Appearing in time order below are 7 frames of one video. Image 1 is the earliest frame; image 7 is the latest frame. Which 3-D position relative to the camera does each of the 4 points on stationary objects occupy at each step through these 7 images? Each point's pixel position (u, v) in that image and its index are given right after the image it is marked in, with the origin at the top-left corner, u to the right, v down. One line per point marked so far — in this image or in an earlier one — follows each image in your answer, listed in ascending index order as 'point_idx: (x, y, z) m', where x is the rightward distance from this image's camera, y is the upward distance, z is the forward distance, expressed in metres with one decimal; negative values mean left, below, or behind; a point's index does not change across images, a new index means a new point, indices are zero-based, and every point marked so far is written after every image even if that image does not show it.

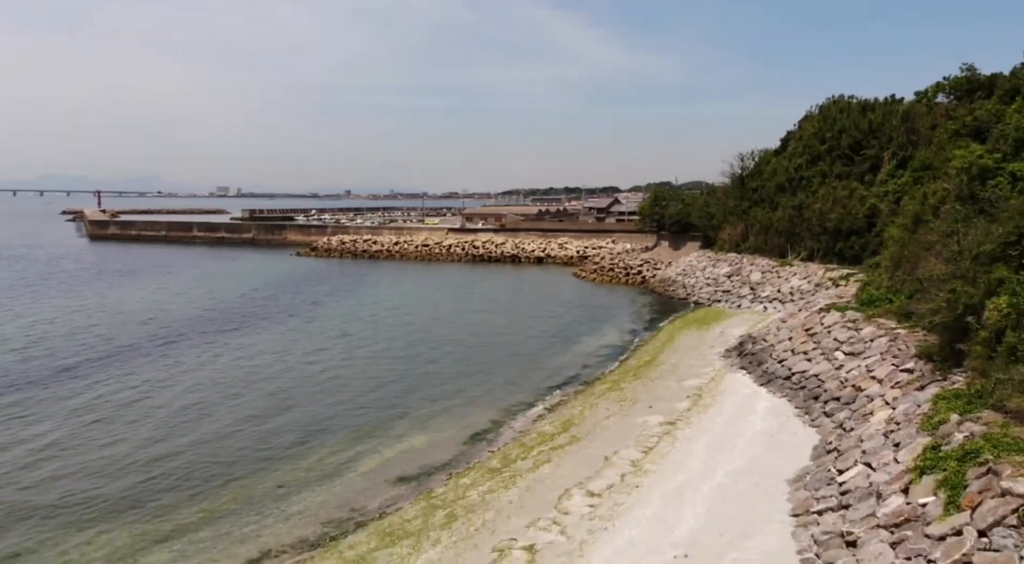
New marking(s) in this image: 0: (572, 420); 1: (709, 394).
0: (+1.3, -3.0, +16.3) m
1: (+4.5, -2.6, +17.2) m
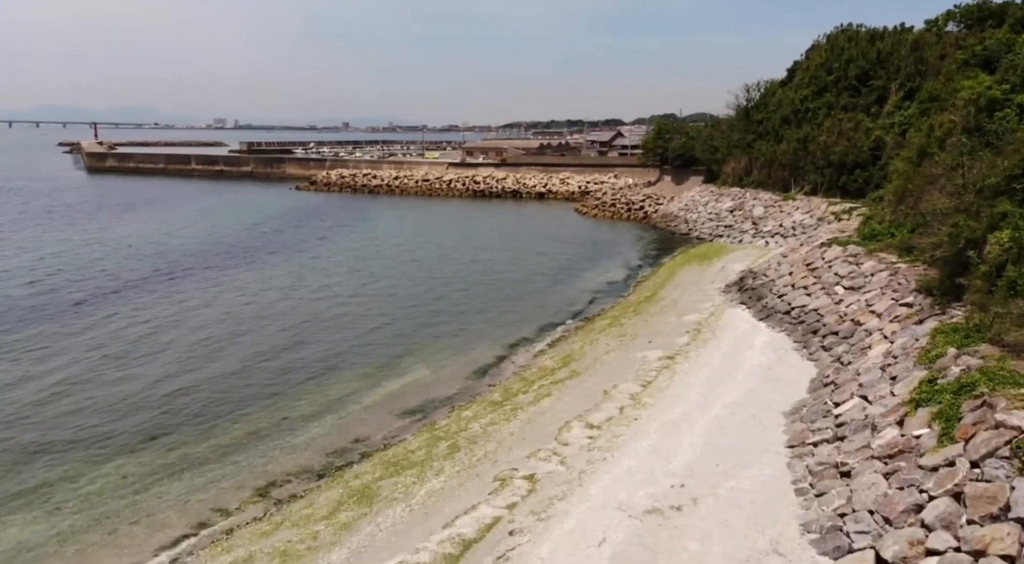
0: (+1.3, -1.6, +16.5) m
1: (+4.5, -1.1, +17.3) m
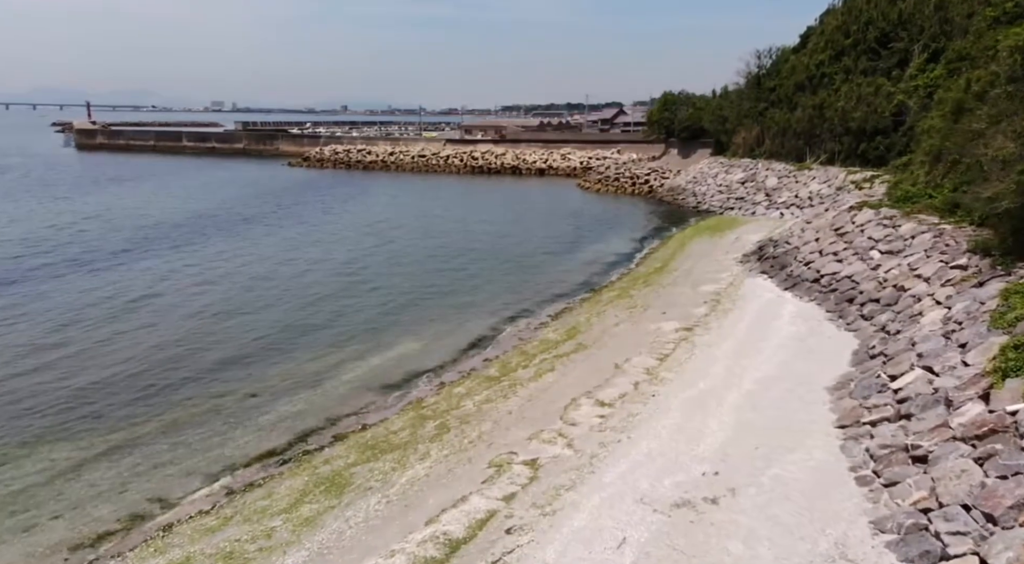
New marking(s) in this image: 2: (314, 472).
0: (+1.3, -0.9, +14.8) m
1: (+4.5, -0.4, +15.7) m
2: (-2.3, -2.2, +8.9) m
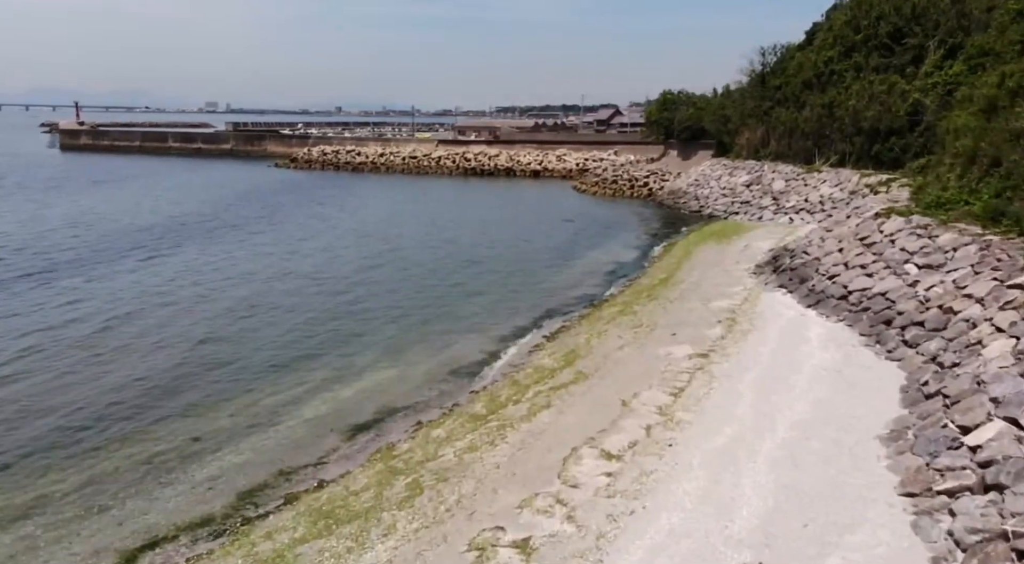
0: (+1.1, -1.2, +13.1) m
1: (+4.3, -0.7, +14.0) m
2: (-2.5, -2.5, +7.1) m
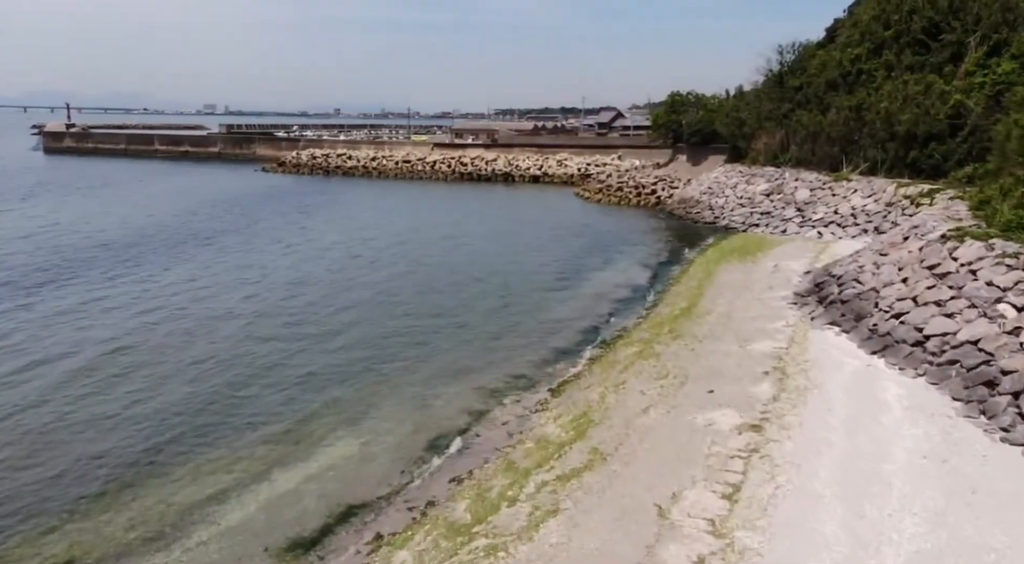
0: (+1.1, -1.8, +10.4) m
1: (+4.3, -1.3, +11.3) m
2: (-2.5, -3.1, +4.4) m
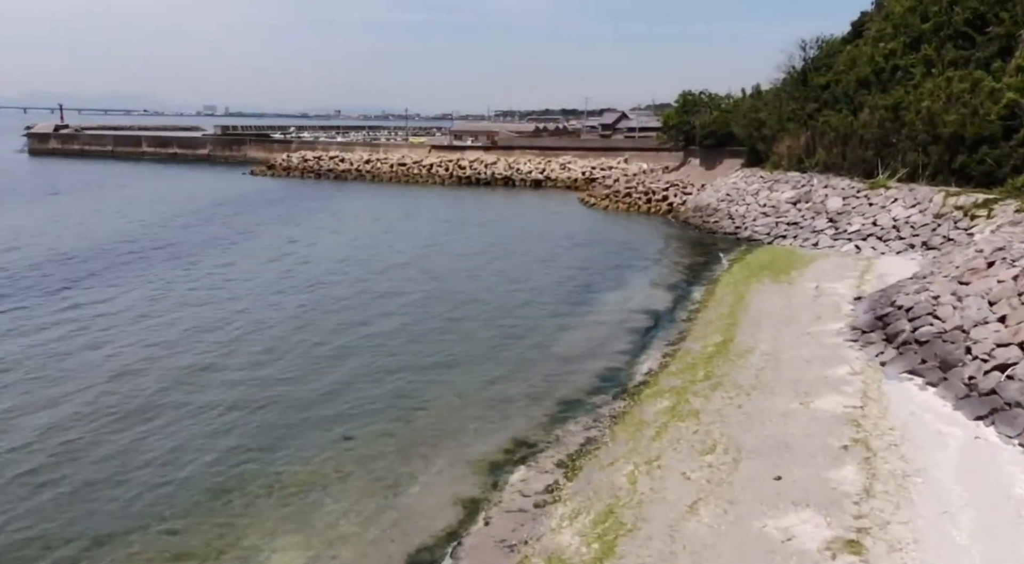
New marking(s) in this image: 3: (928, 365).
0: (+1.1, -2.3, +7.8) m
1: (+4.3, -1.8, +8.7) m
2: (-2.5, -3.7, +1.8) m
3: (+5.9, -1.2, +10.8) m
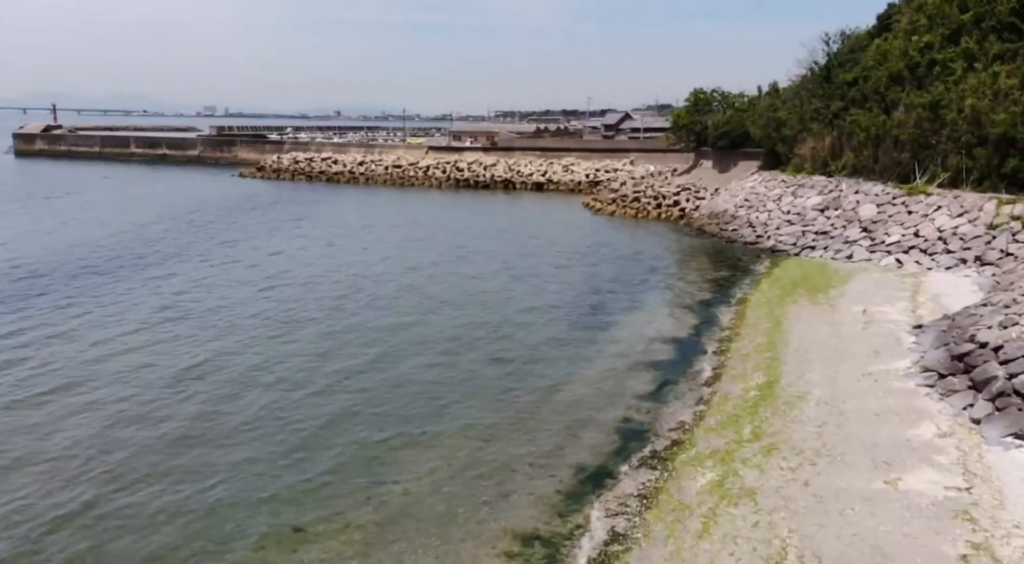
0: (+1.1, -2.8, +5.6) m
1: (+4.3, -2.3, +6.4) m
2: (-2.5, -4.1, -0.4) m
3: (+6.0, -1.6, +8.6) m
